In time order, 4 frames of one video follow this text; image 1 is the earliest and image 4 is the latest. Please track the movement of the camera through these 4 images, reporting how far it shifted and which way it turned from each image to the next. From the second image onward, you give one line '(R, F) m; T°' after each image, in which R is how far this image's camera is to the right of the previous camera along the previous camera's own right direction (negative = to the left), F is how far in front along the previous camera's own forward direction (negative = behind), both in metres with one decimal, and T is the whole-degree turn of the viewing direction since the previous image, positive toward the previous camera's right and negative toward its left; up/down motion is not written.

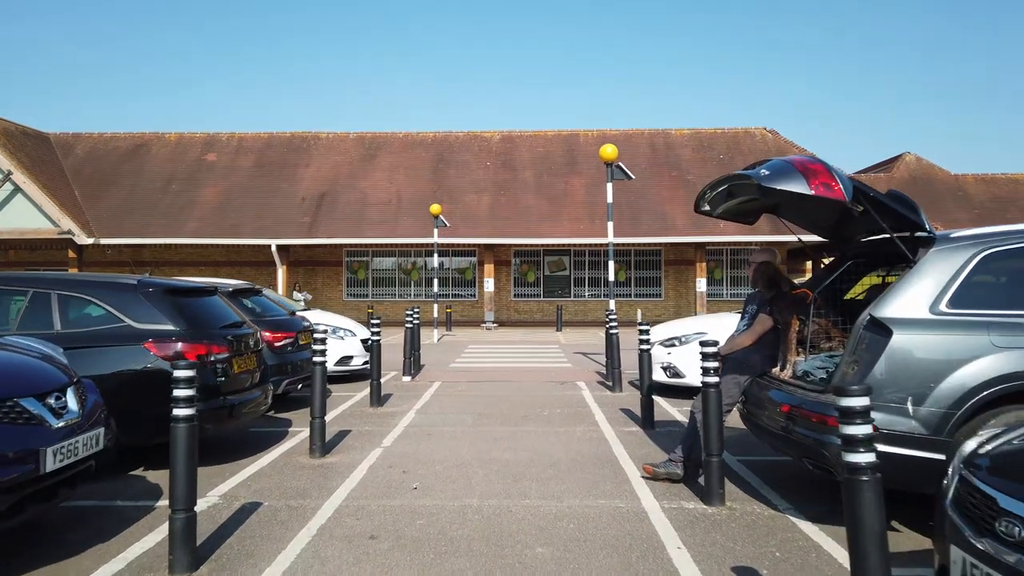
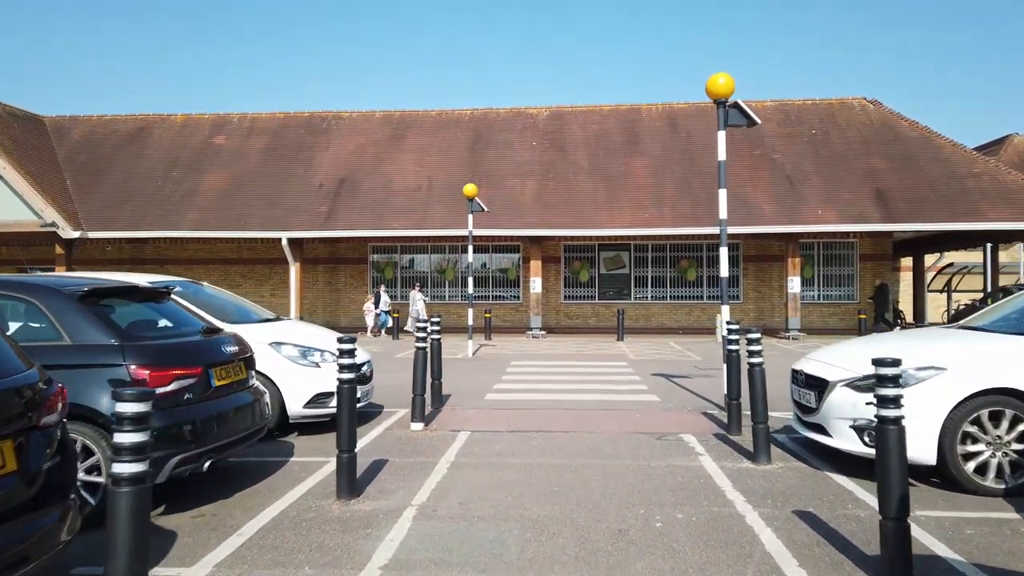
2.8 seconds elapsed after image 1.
(-0.2, +4.1) m; -3°
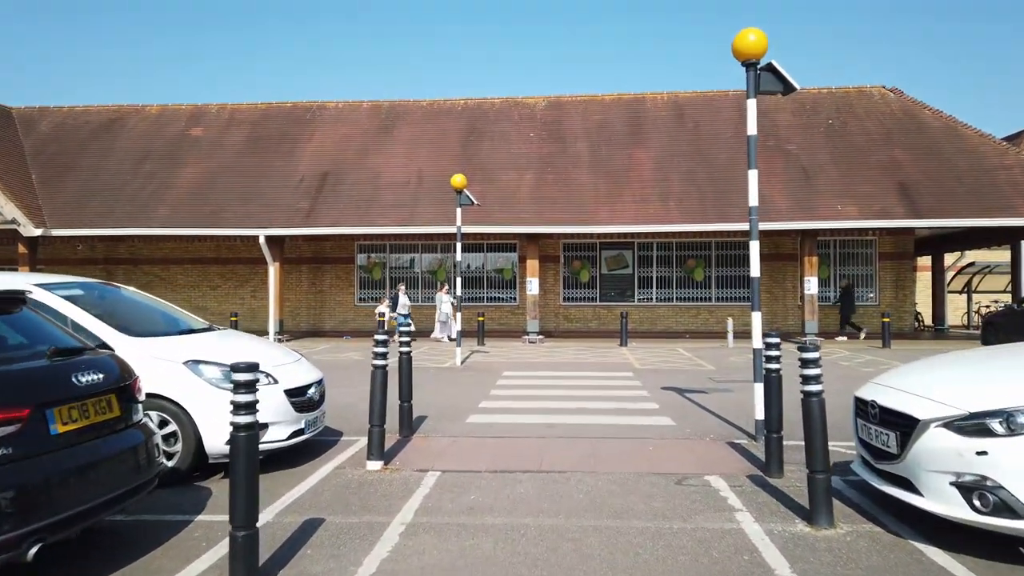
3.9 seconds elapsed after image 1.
(+0.2, +1.5) m; 0°
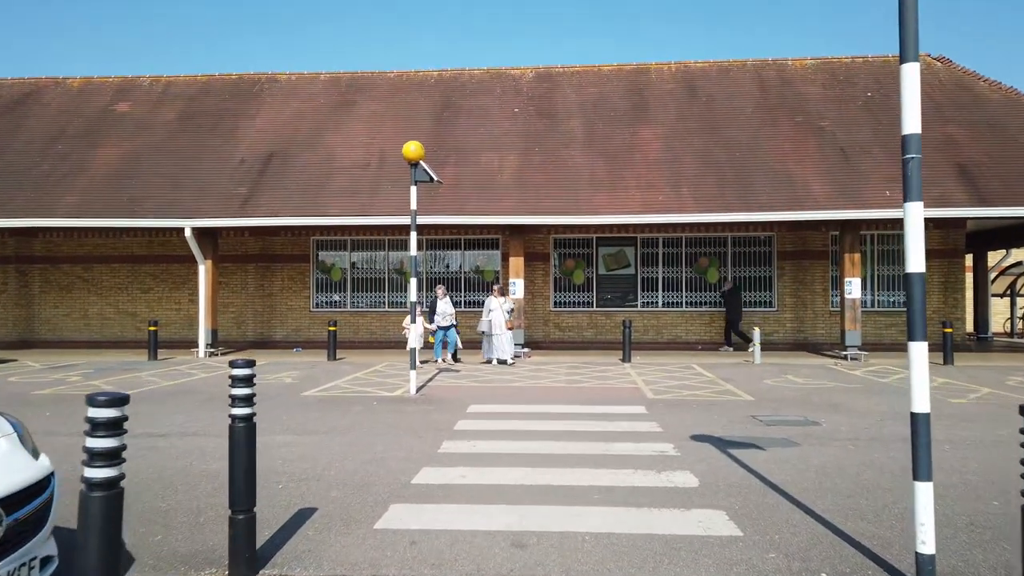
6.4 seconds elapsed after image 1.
(+0.3, +3.4) m; 0°
